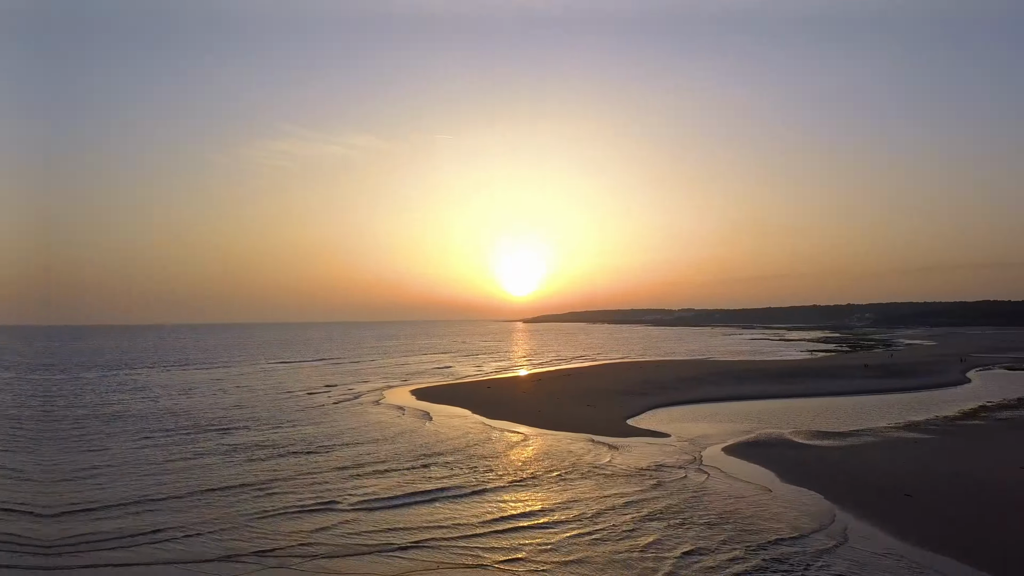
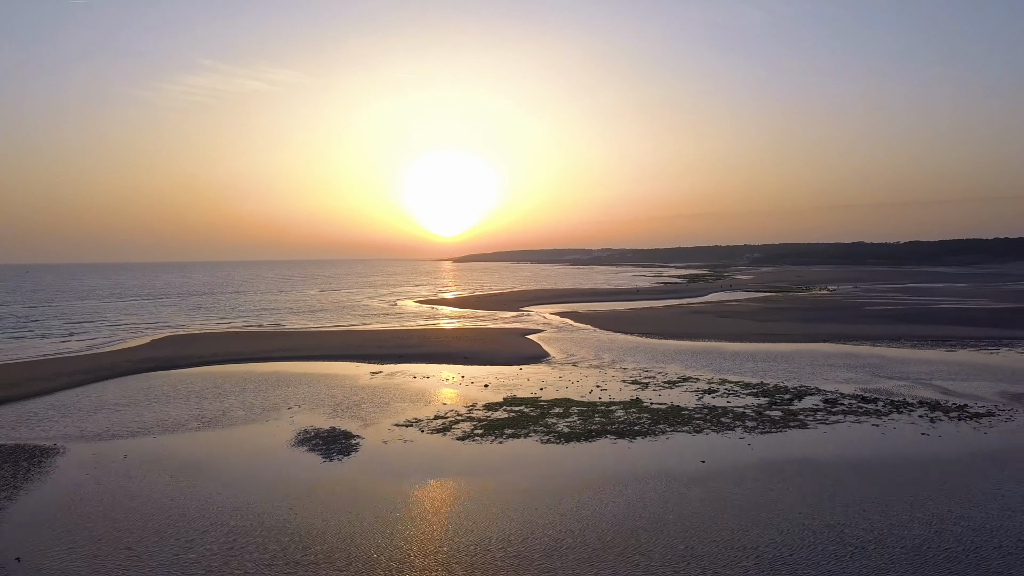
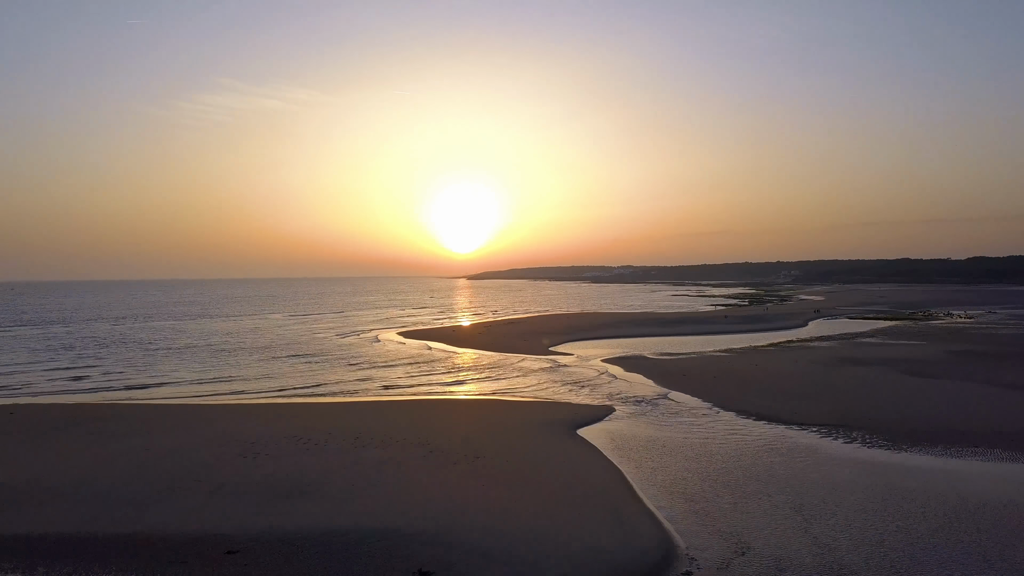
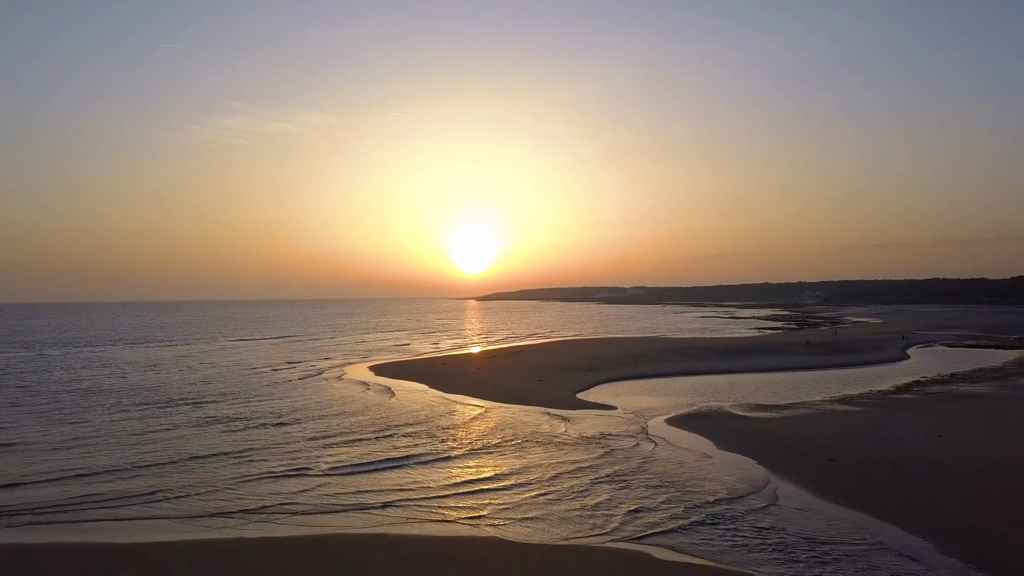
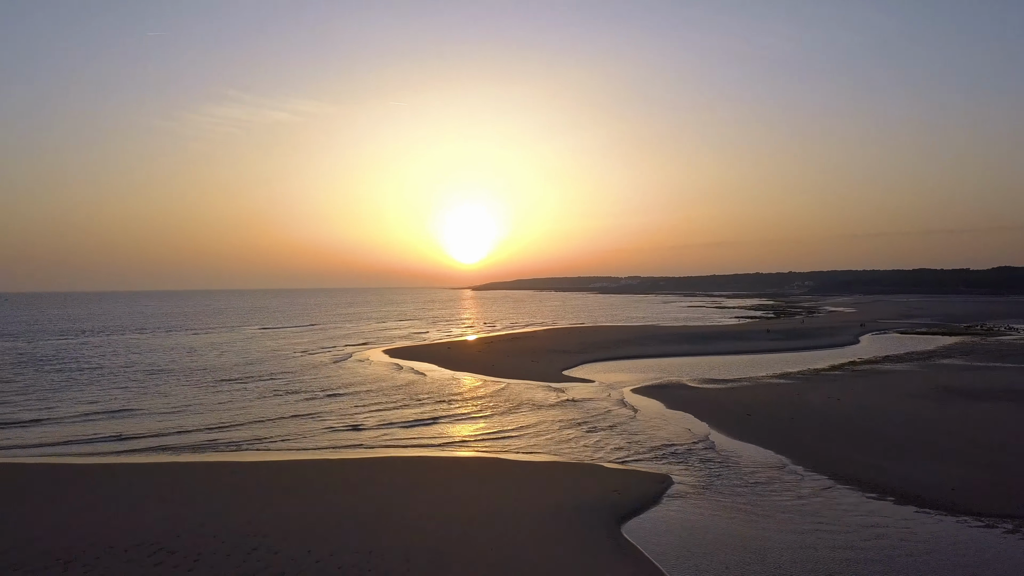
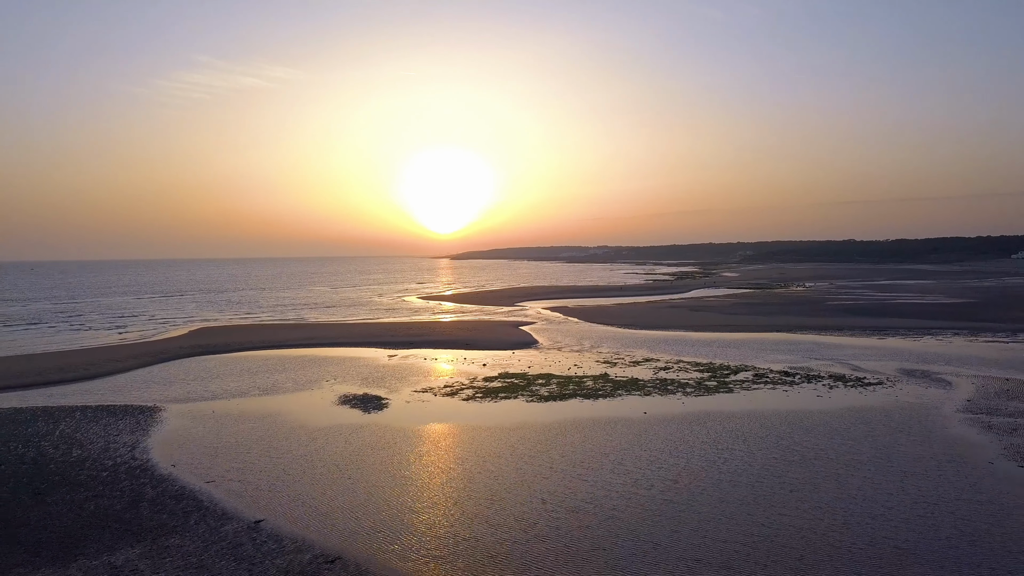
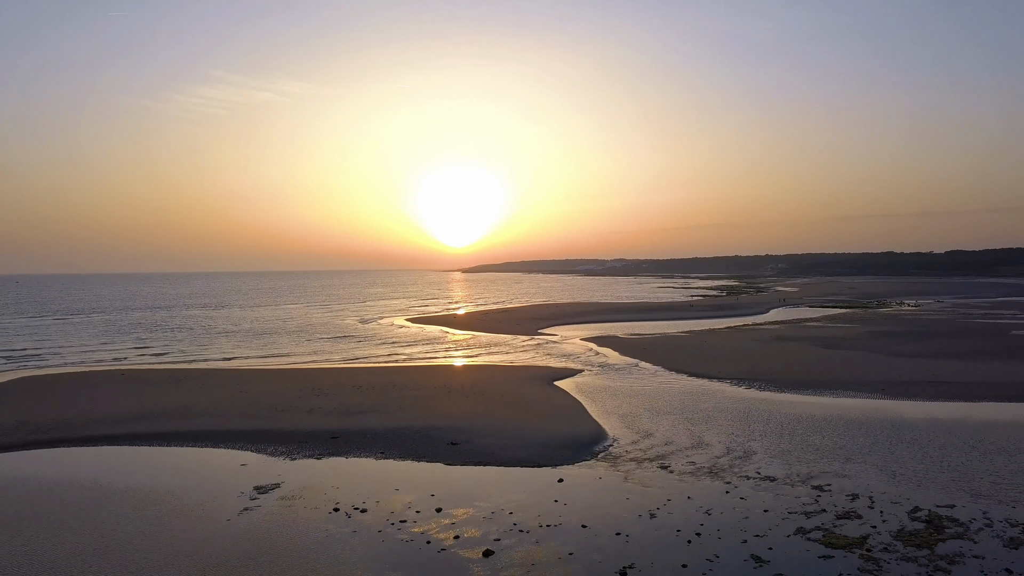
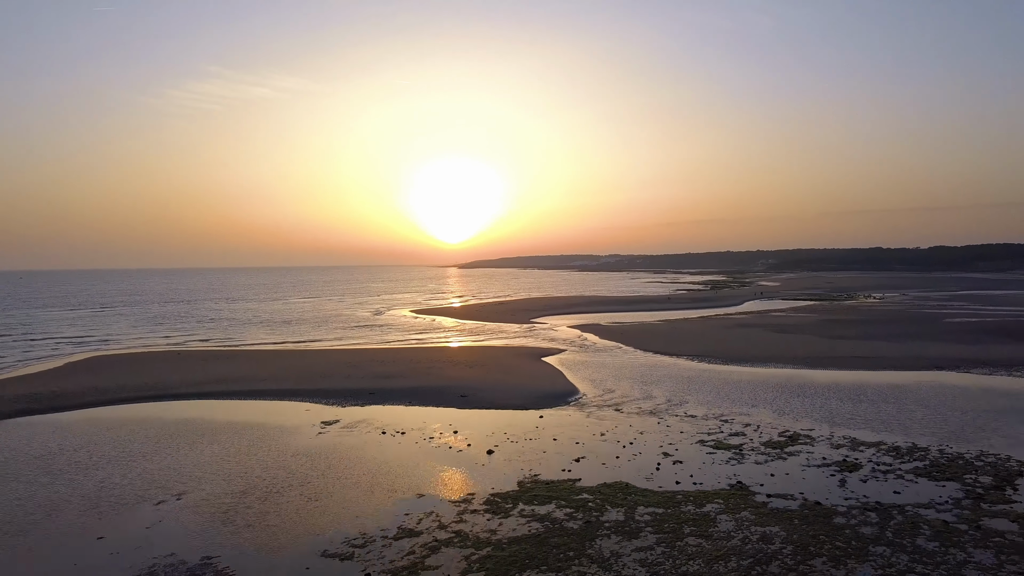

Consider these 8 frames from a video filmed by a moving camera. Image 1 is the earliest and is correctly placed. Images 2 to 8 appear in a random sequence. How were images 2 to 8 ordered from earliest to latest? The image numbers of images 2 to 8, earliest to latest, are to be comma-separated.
4, 5, 3, 7, 8, 2, 6
